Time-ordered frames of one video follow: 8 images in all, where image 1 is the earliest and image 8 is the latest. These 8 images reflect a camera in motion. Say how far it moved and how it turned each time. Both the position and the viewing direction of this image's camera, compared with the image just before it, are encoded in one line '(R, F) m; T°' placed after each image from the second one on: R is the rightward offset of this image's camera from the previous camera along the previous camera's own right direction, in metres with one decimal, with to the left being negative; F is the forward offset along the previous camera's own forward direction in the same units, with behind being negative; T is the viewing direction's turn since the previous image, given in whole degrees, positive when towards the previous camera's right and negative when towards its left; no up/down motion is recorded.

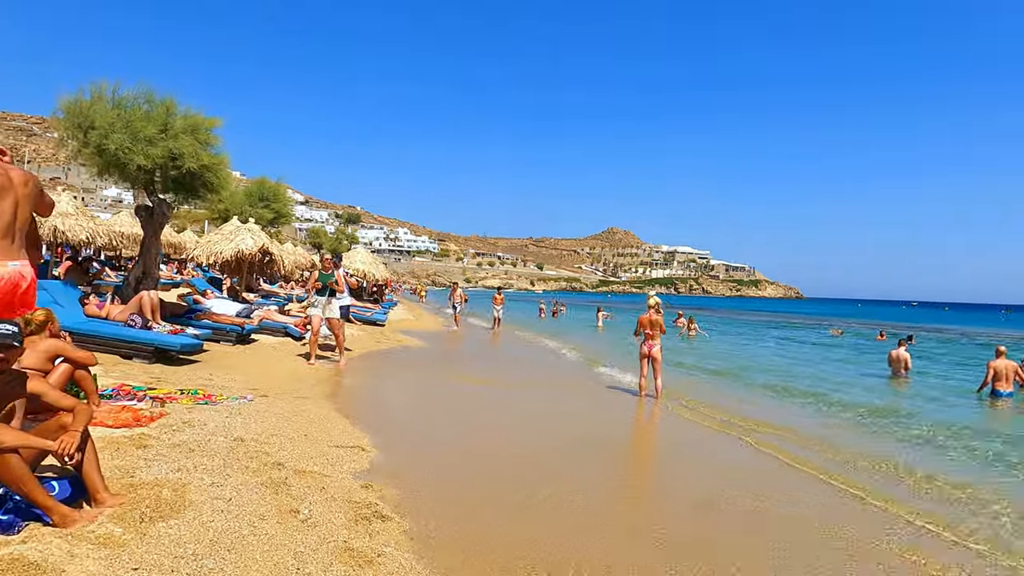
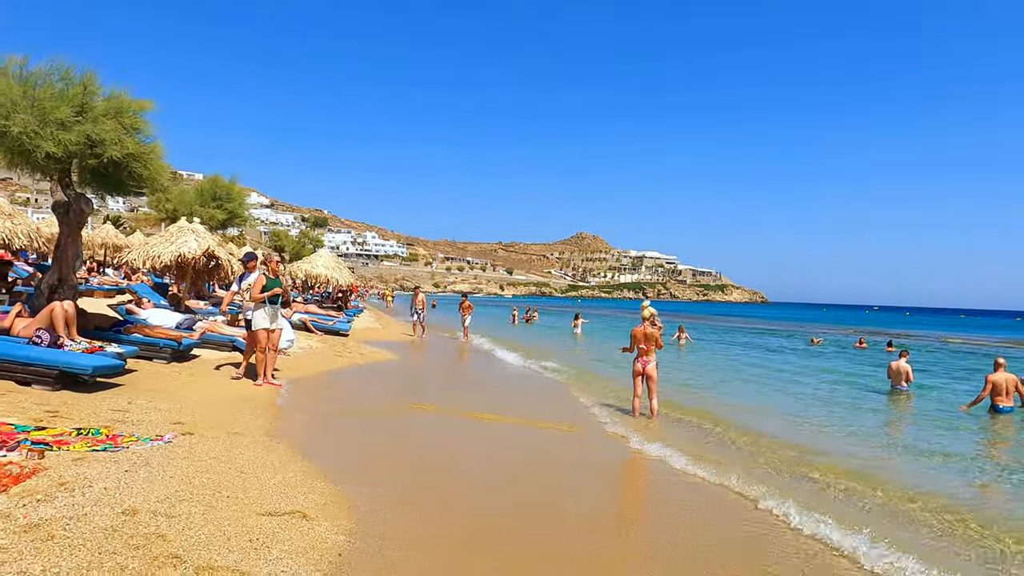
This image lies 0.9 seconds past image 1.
(-0.1, +1.0) m; +3°
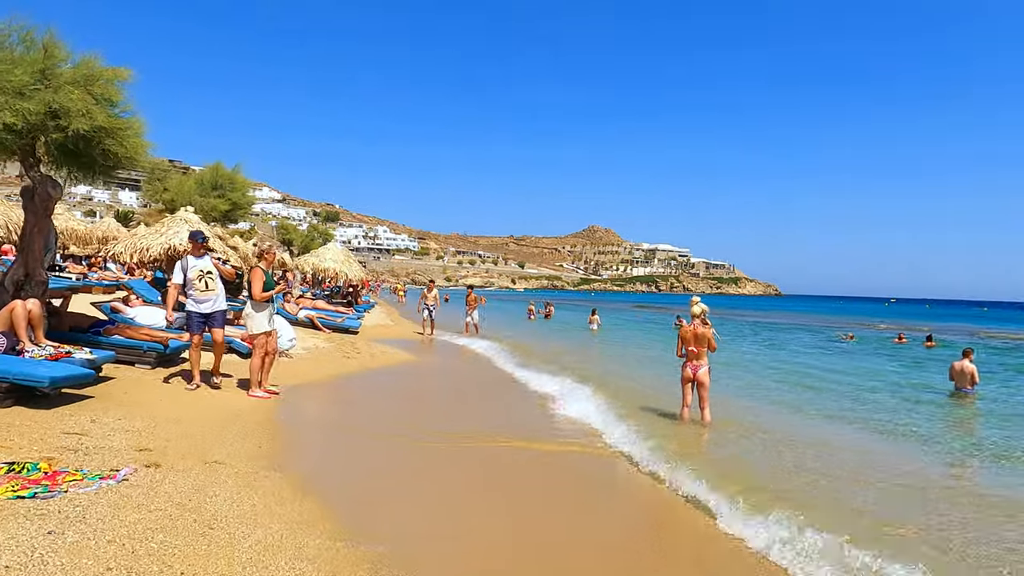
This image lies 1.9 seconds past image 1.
(-0.2, +1.1) m; -1°
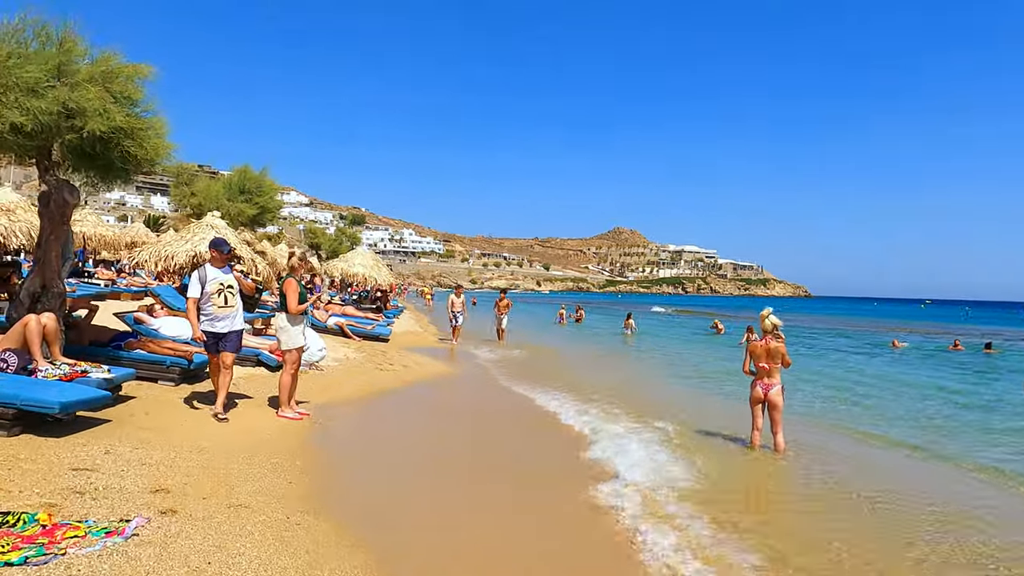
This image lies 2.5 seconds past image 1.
(-0.3, +0.6) m; -2°
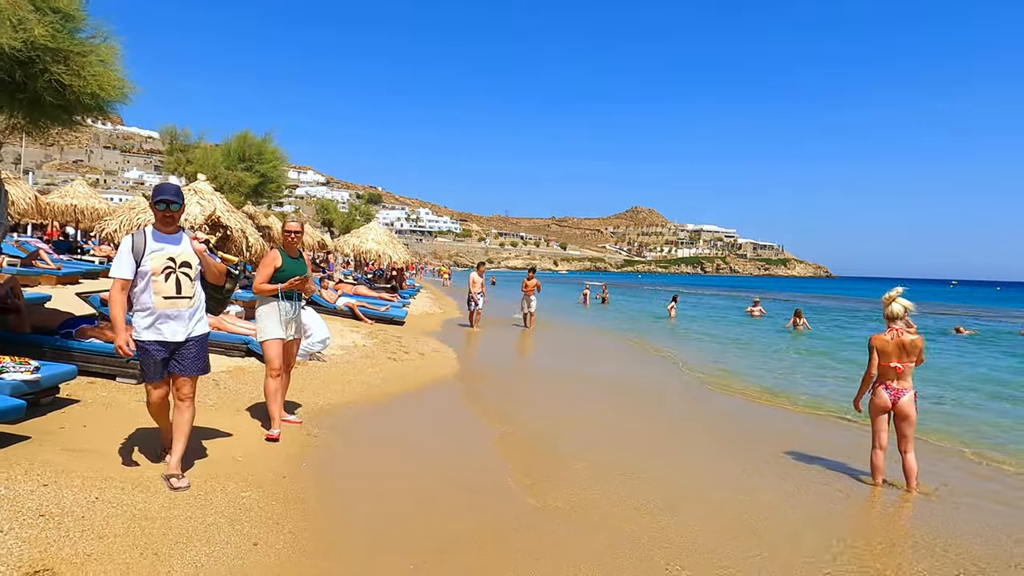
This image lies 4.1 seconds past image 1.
(-0.3, +1.5) m; -2°
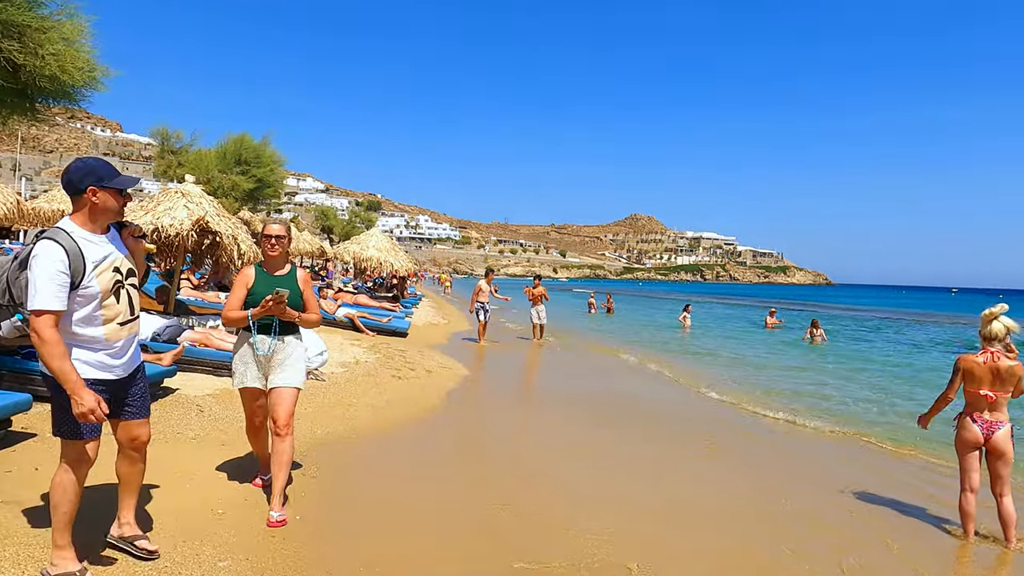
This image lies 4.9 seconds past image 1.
(-0.2, +0.7) m; 0°
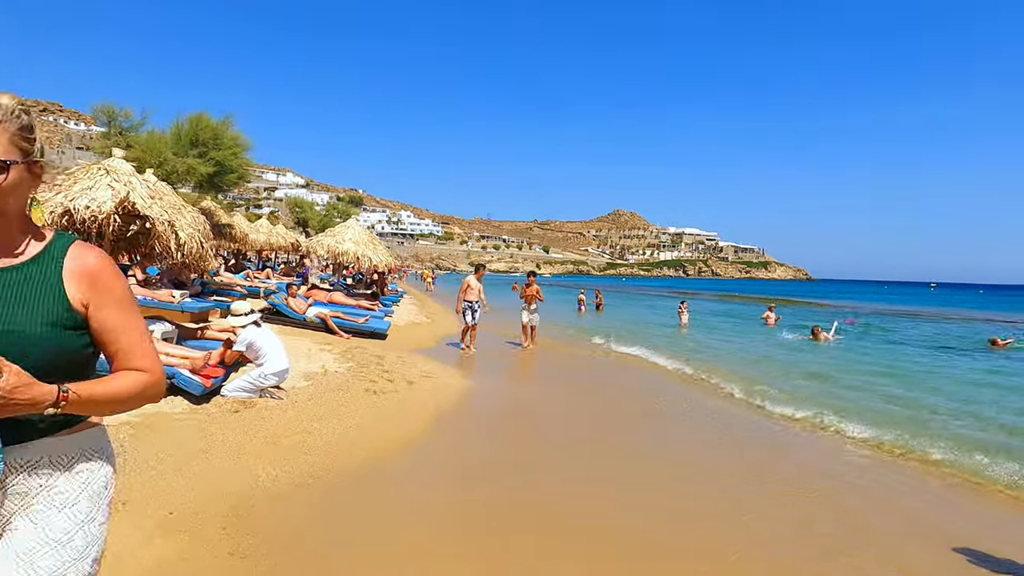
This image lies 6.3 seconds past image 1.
(-0.2, +1.2) m; +2°
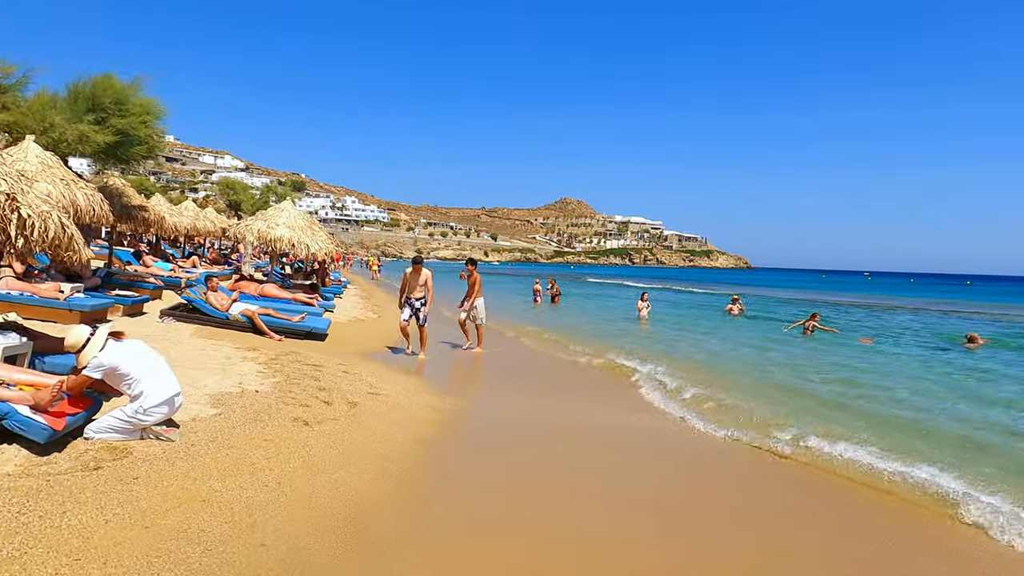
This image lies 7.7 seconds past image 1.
(-0.2, +1.4) m; +5°
